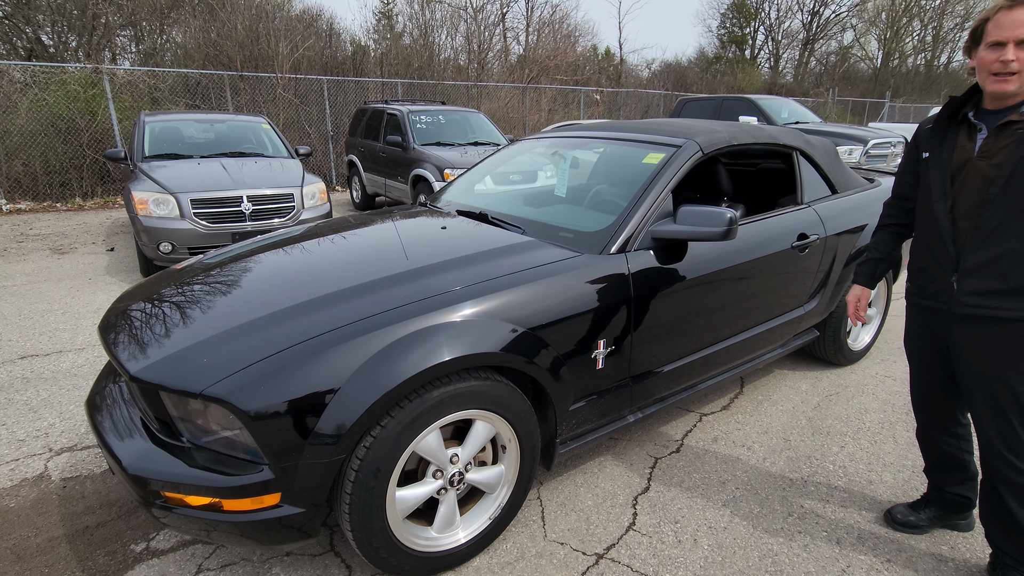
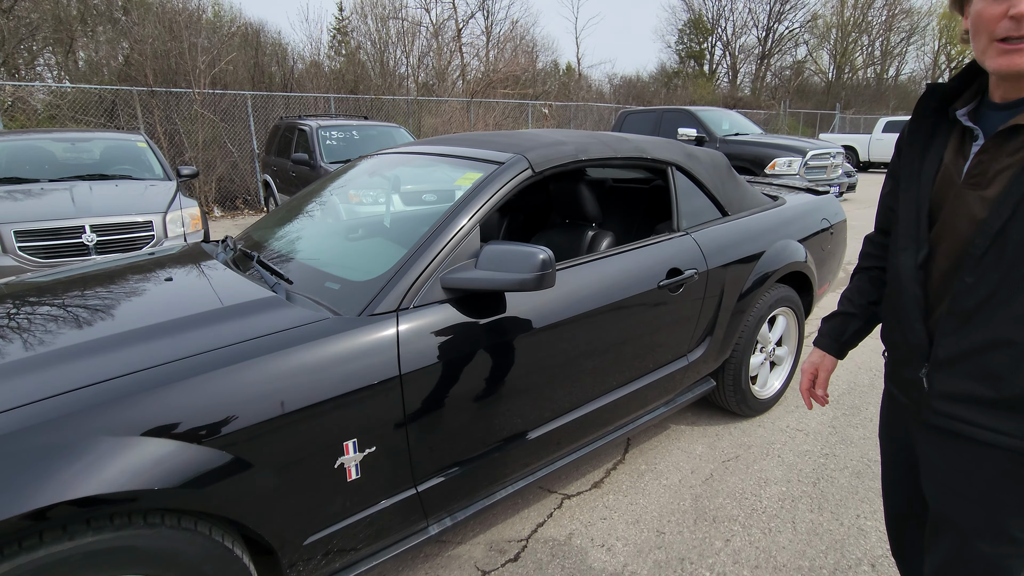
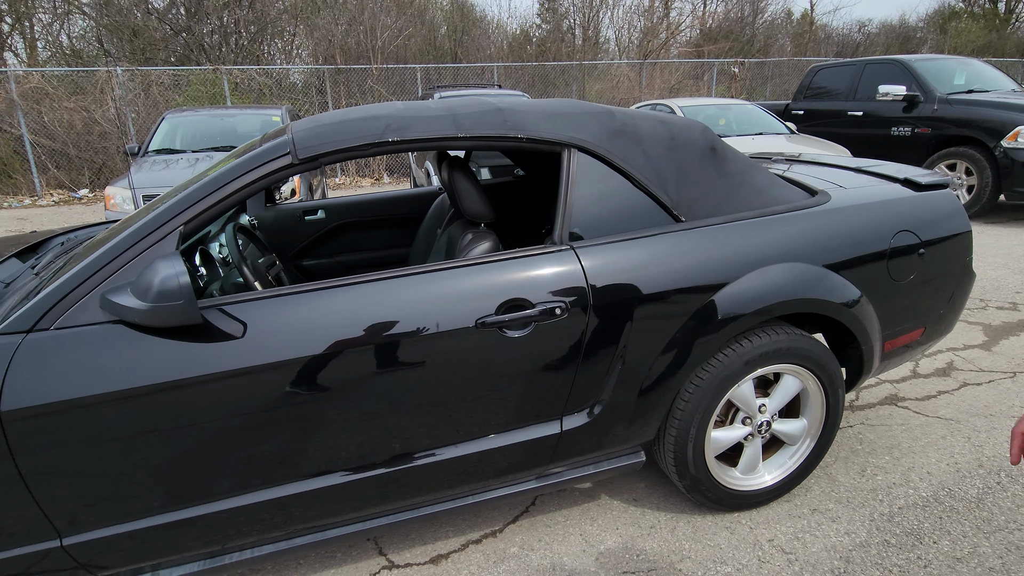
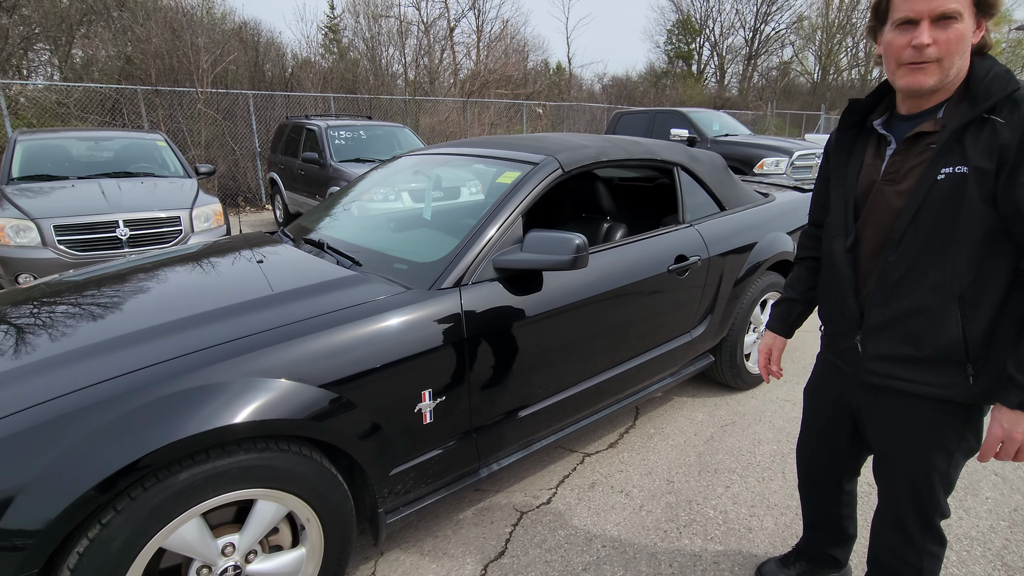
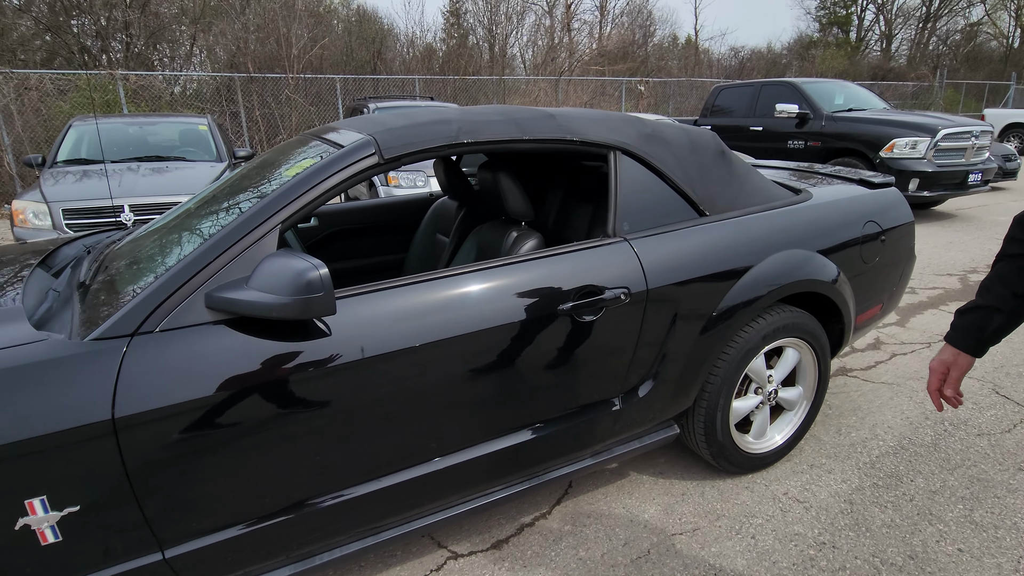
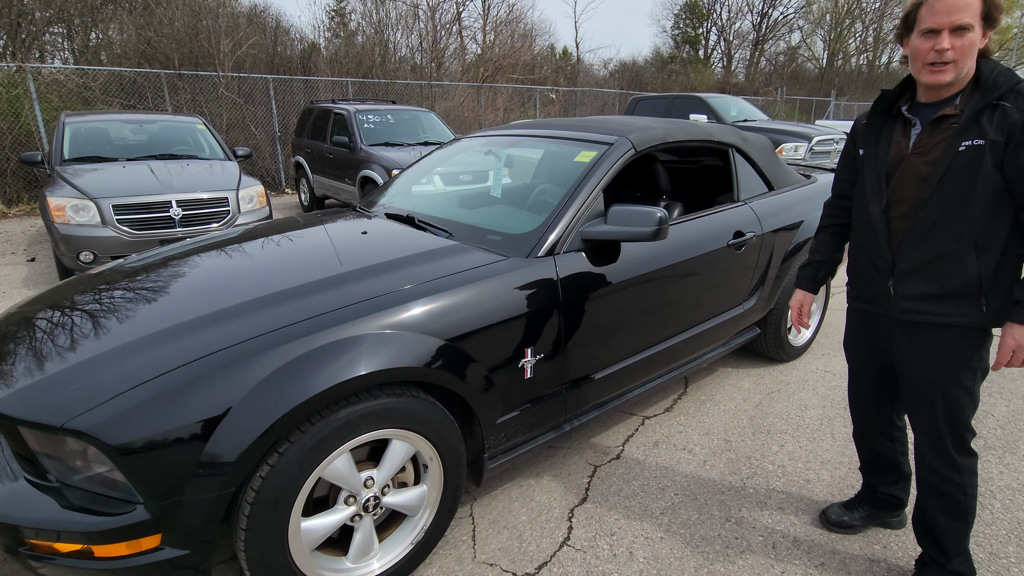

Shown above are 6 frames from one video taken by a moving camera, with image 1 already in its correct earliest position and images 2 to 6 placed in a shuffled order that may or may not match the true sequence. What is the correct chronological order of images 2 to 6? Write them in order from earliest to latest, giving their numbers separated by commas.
6, 4, 2, 5, 3
